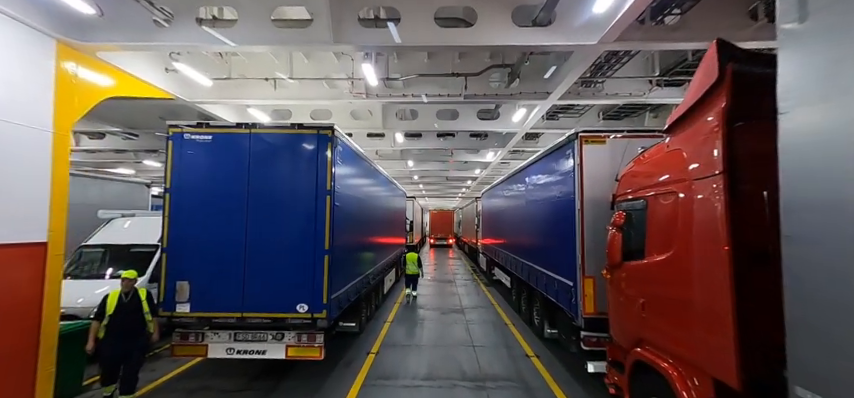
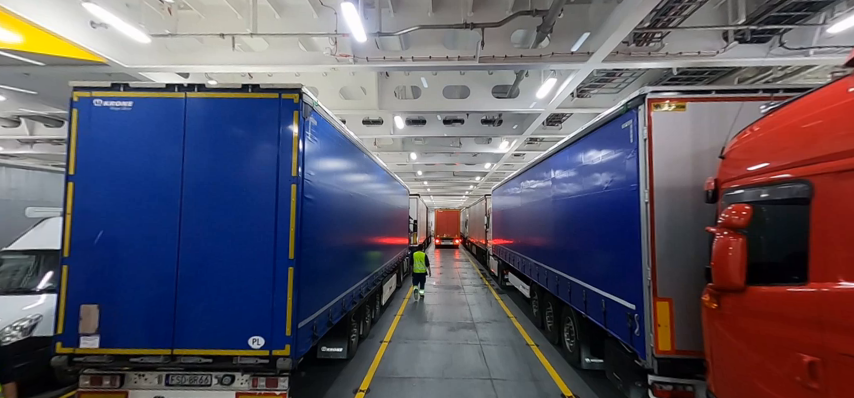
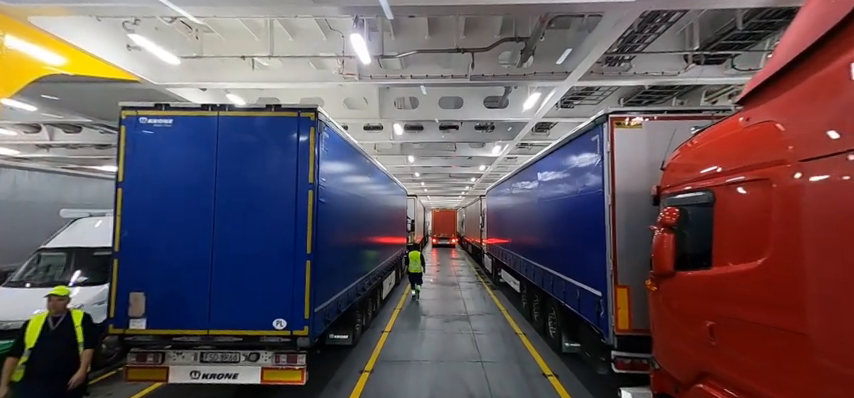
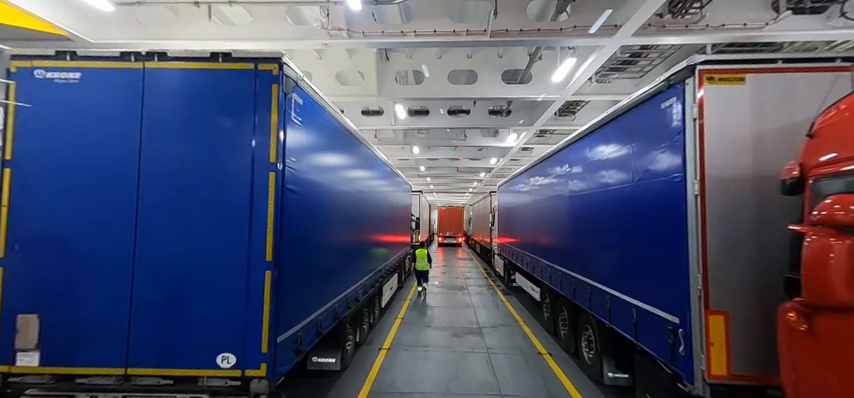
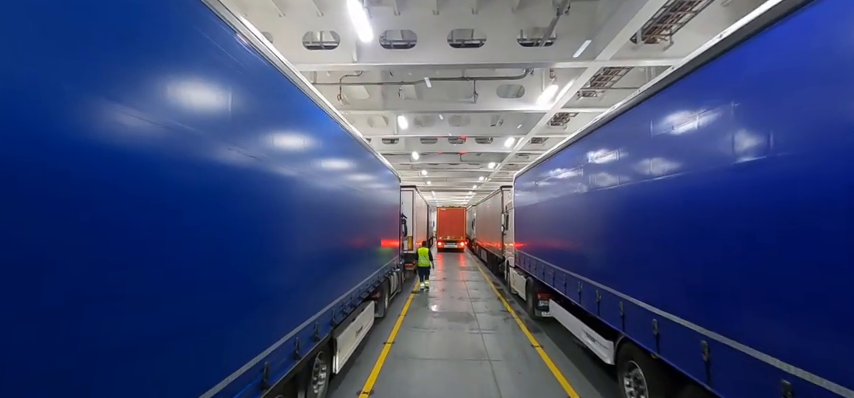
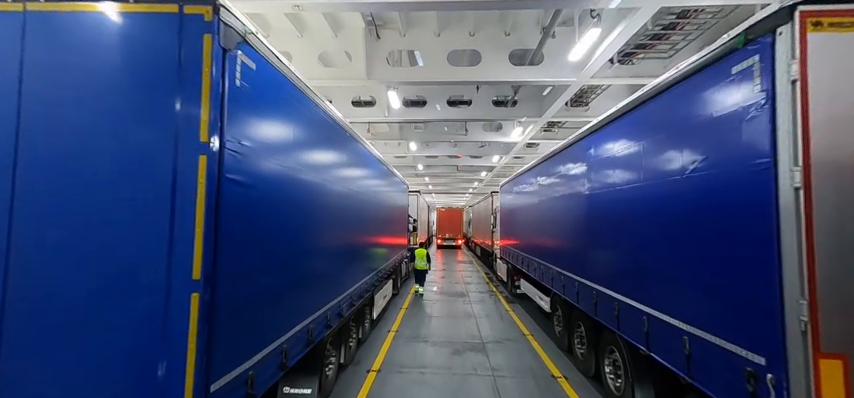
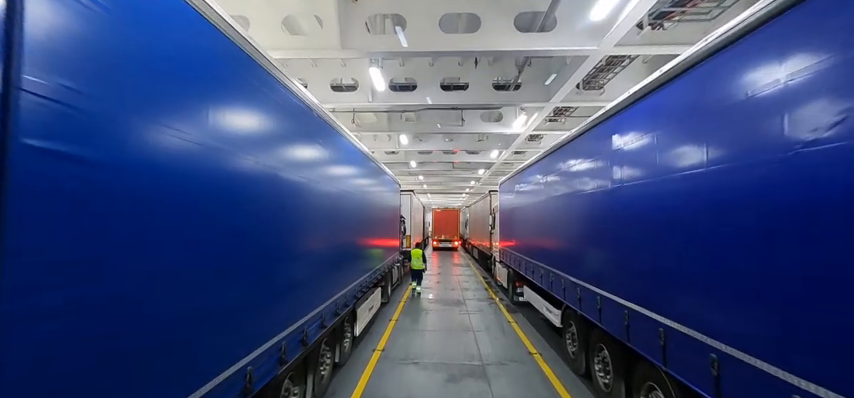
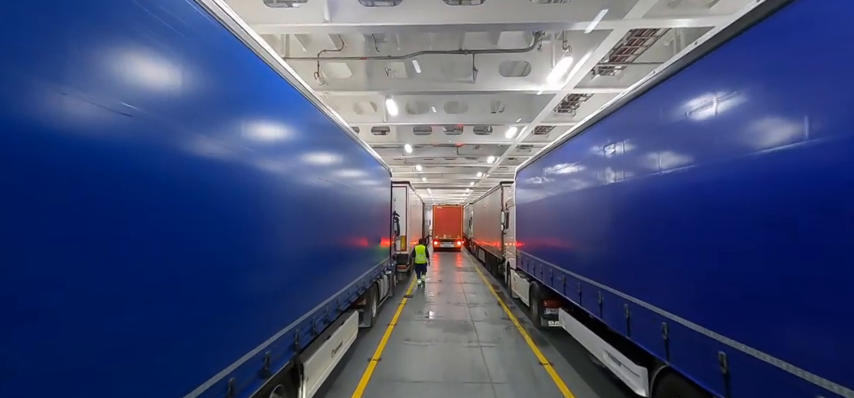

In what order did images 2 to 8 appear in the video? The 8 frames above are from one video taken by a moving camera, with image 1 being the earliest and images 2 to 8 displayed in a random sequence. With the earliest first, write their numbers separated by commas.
3, 2, 4, 6, 7, 5, 8
